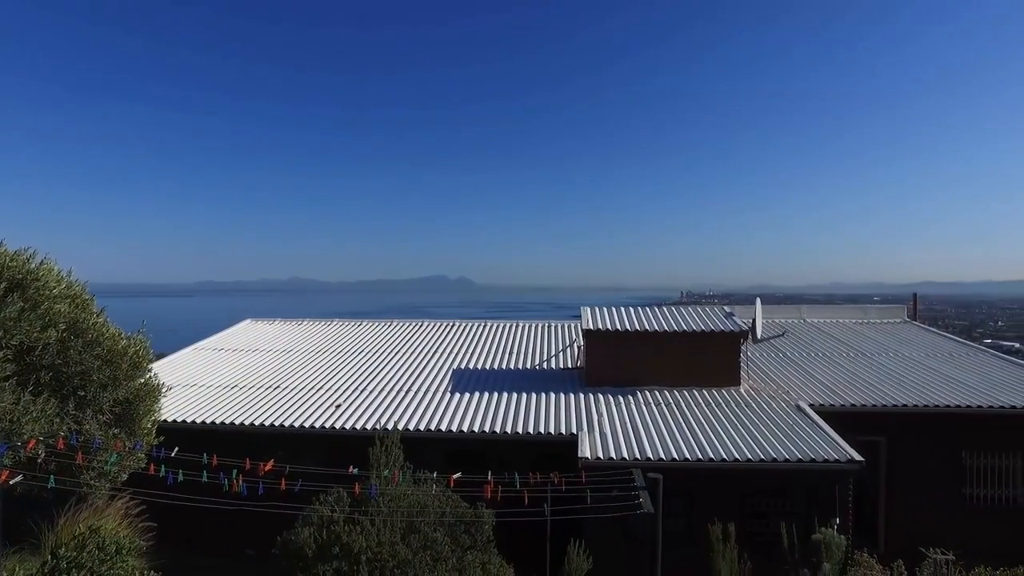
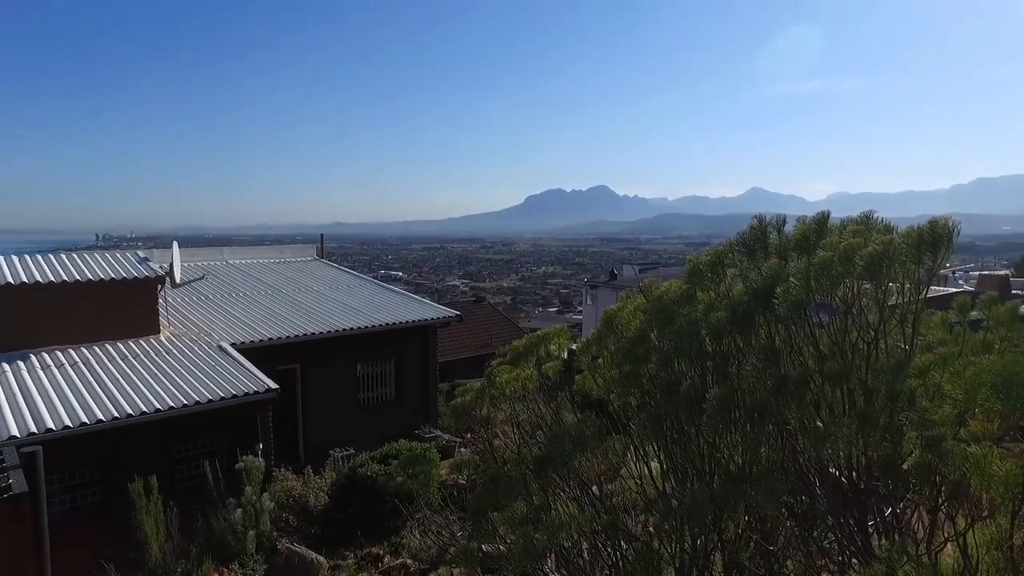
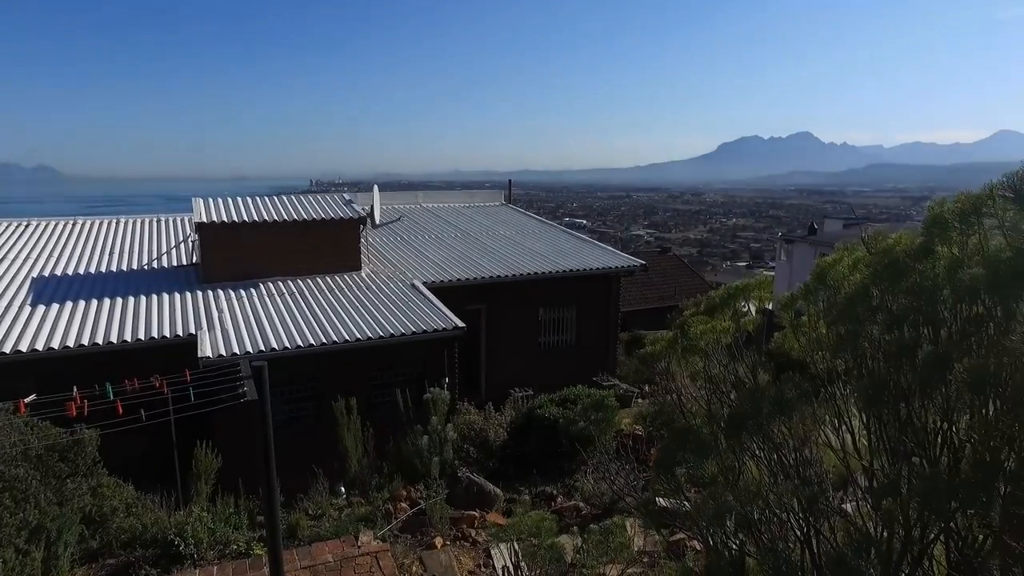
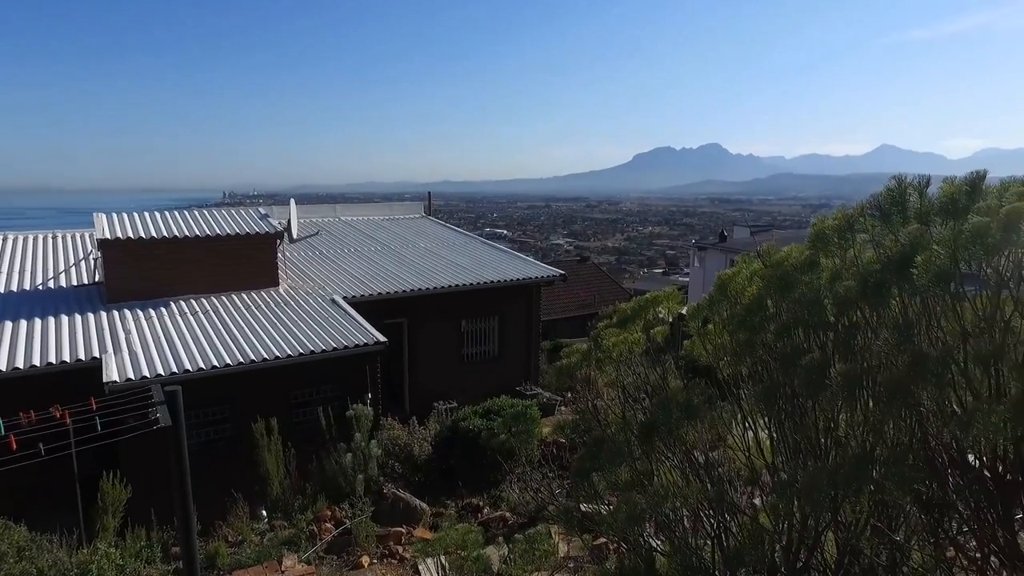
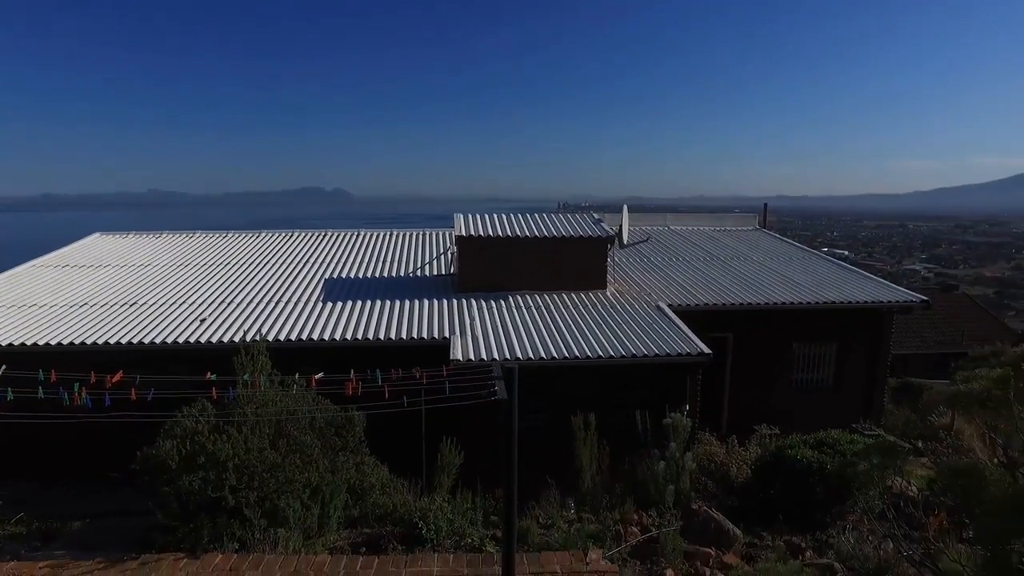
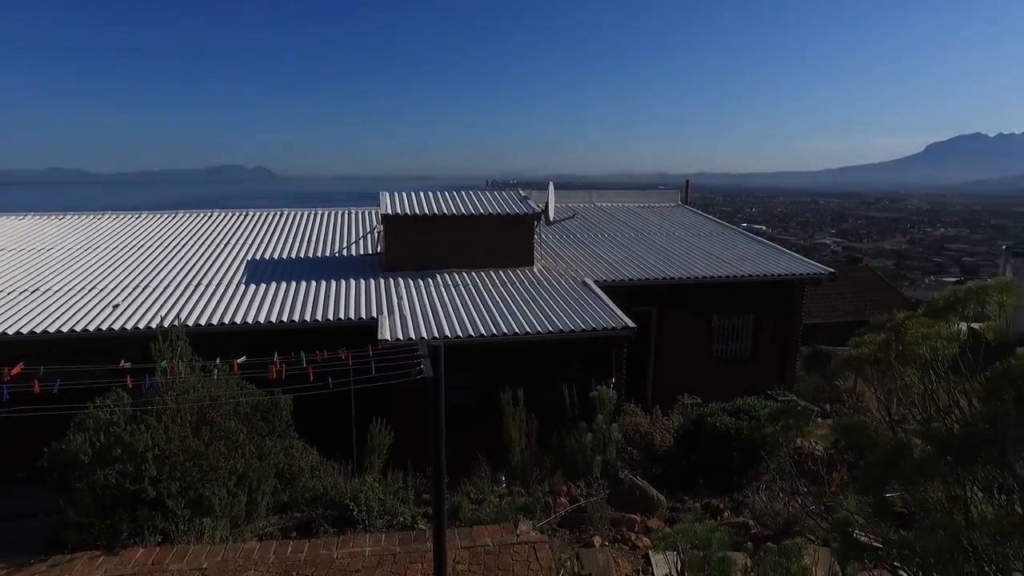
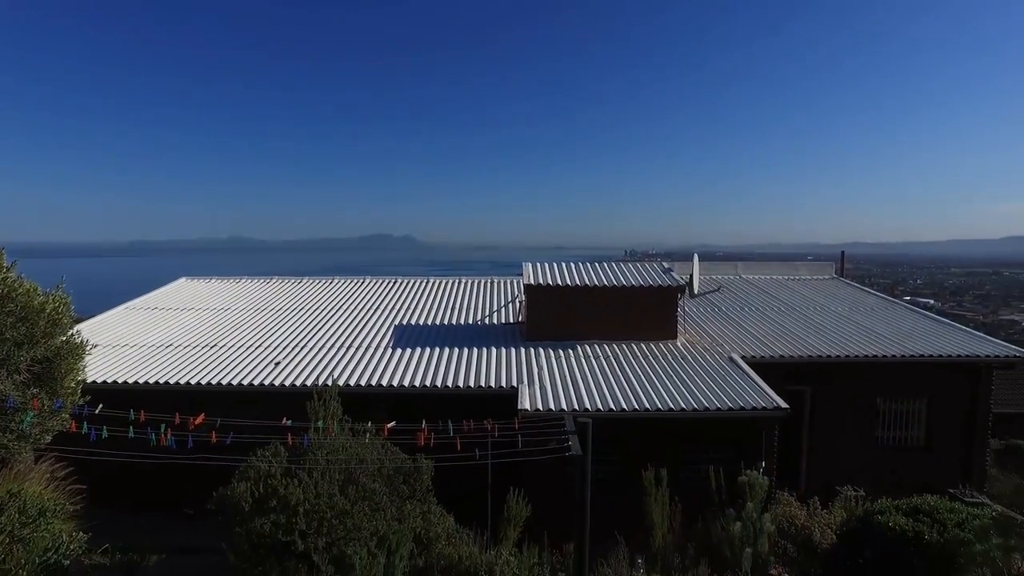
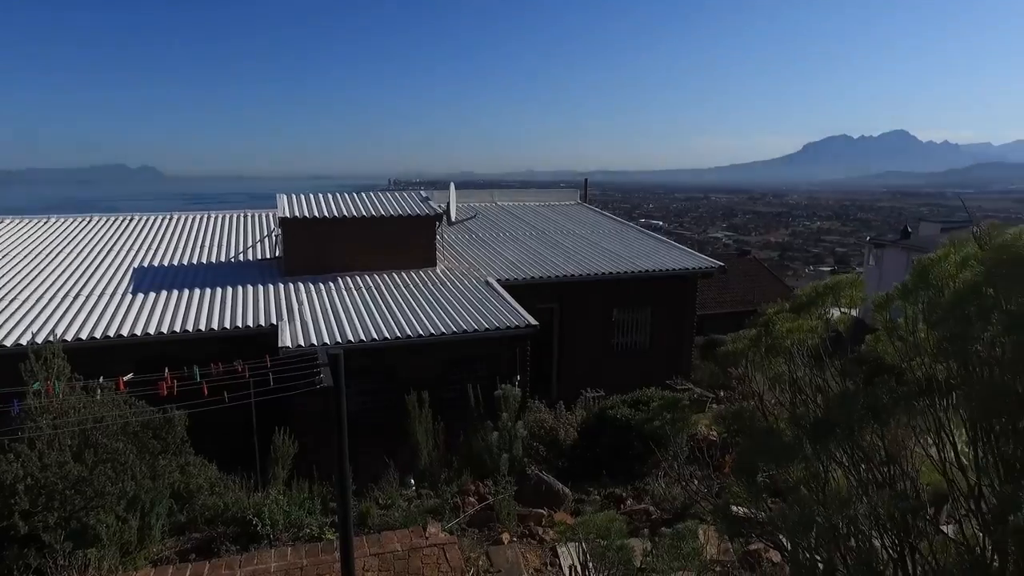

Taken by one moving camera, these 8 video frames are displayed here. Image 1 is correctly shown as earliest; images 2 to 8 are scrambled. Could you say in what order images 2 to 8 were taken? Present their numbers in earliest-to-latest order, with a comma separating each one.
7, 5, 6, 8, 3, 4, 2
